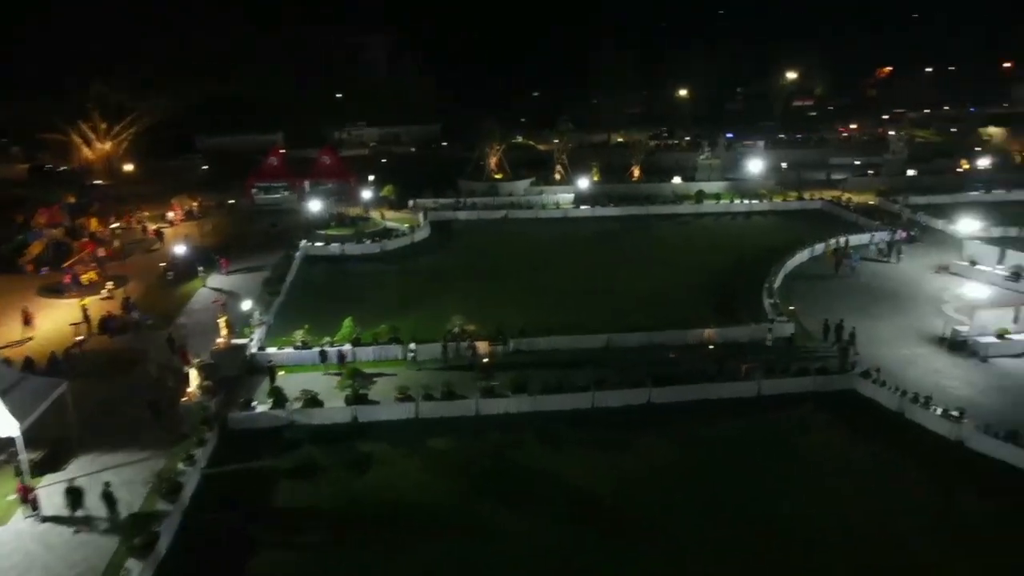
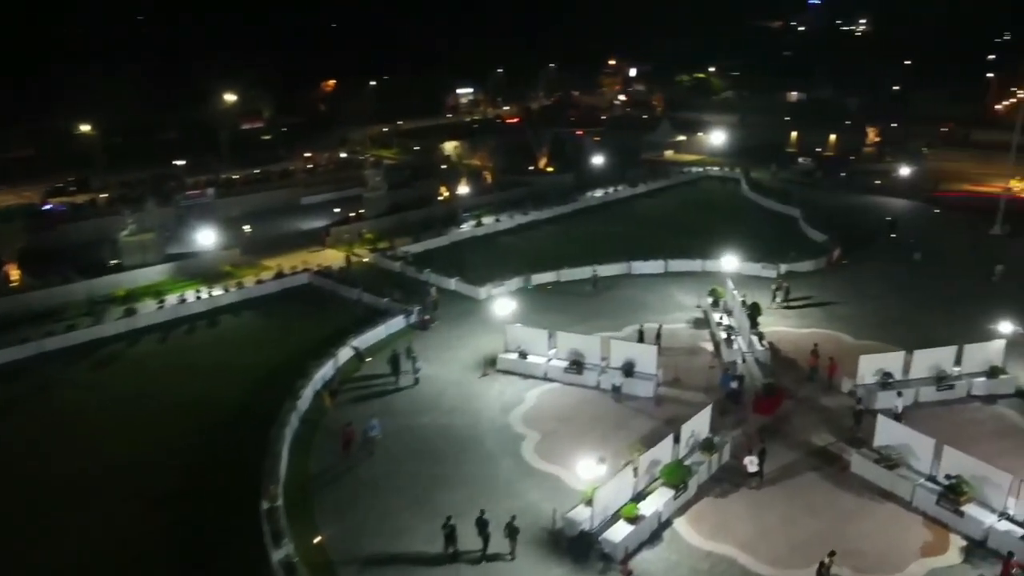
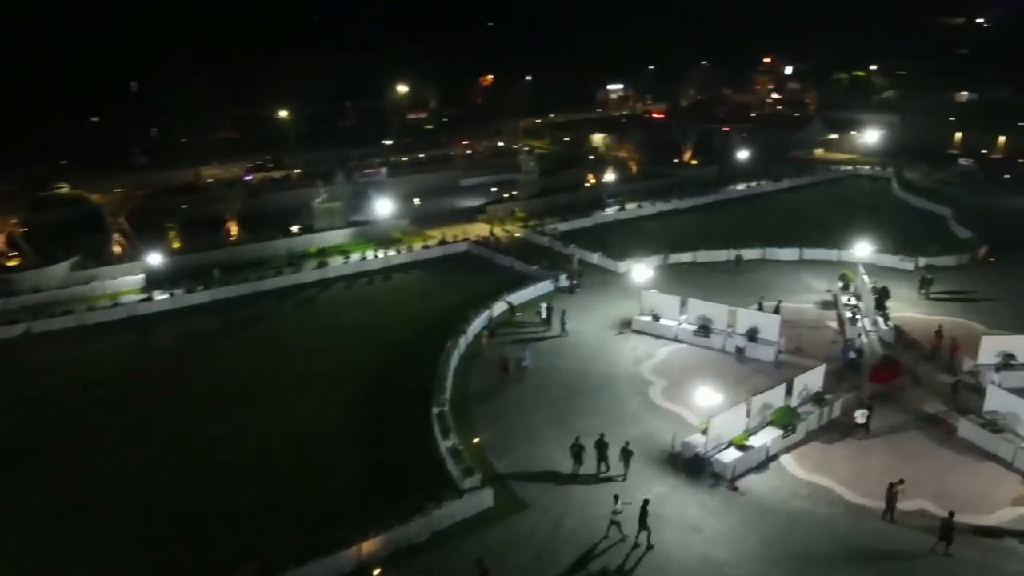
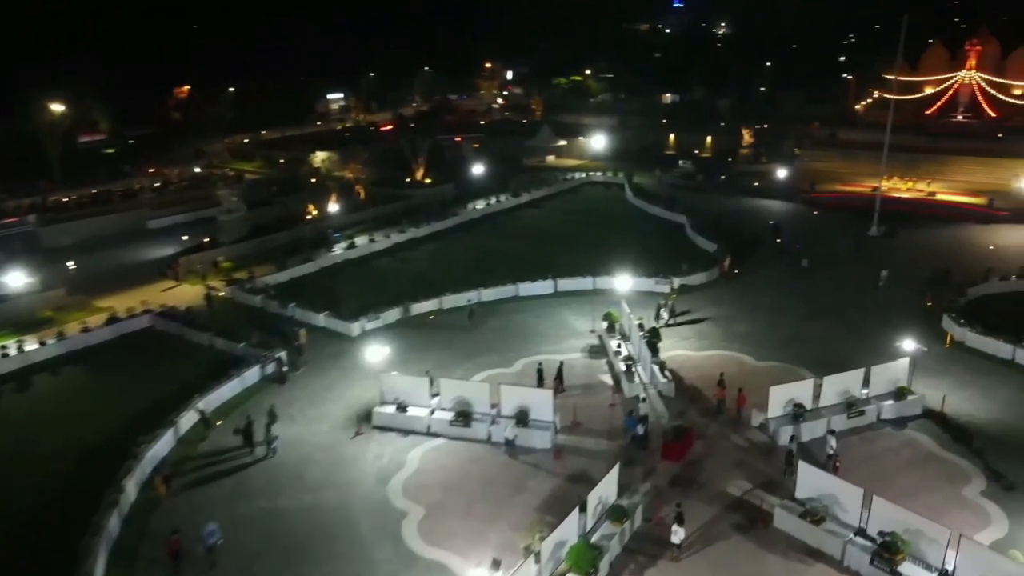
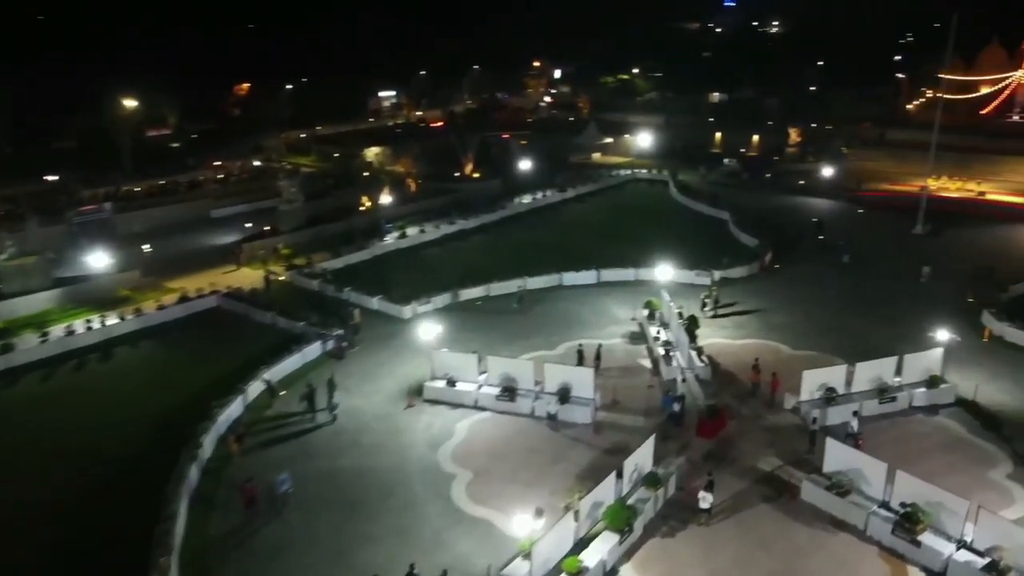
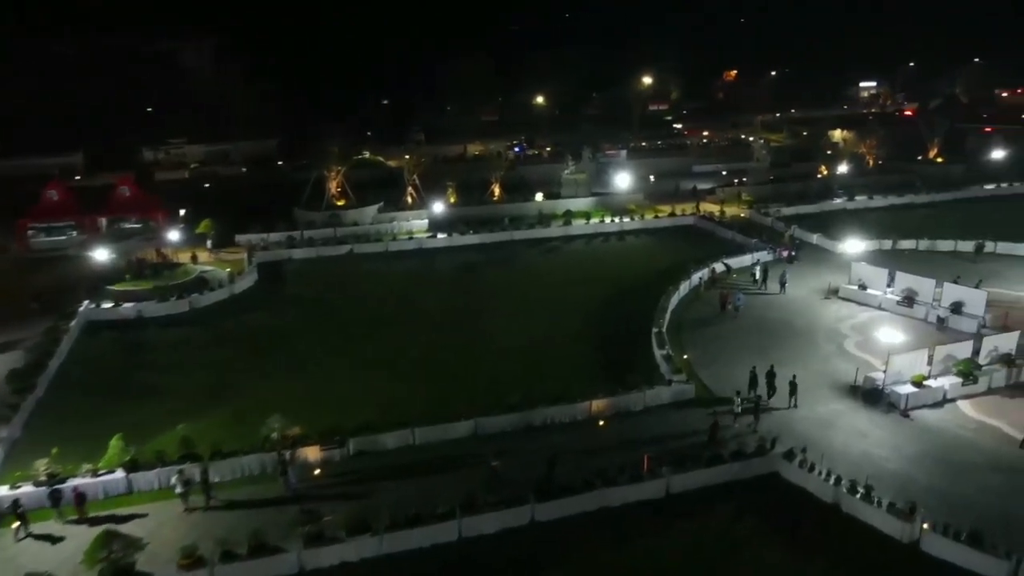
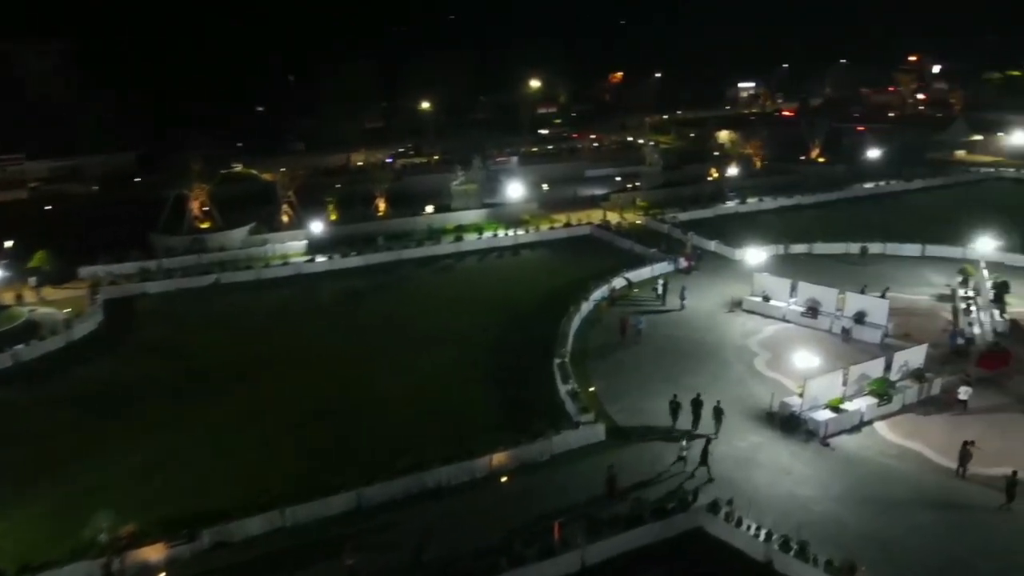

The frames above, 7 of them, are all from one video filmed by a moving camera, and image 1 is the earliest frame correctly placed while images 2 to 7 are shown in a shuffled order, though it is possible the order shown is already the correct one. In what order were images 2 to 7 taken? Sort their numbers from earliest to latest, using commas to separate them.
6, 7, 3, 2, 5, 4
